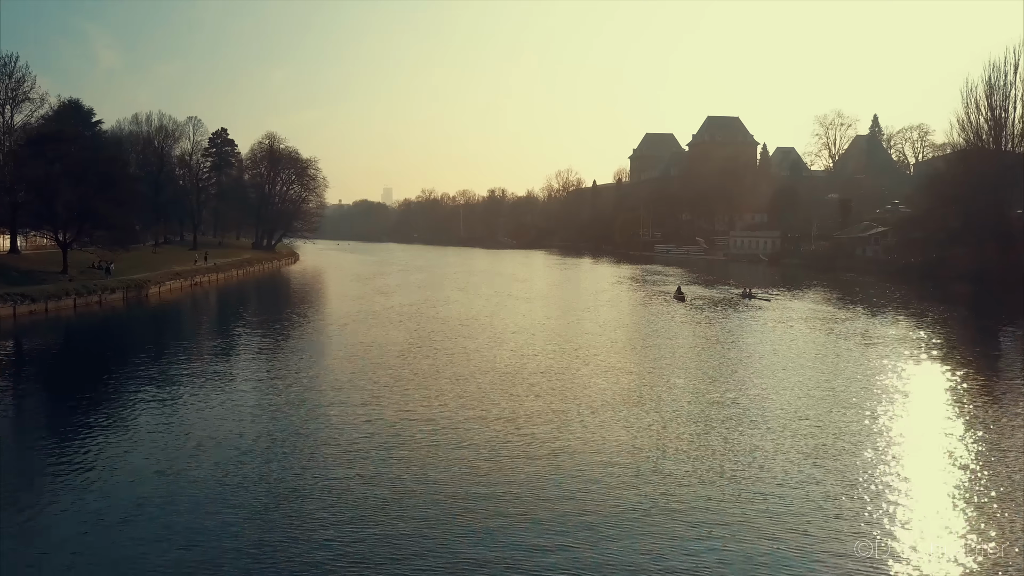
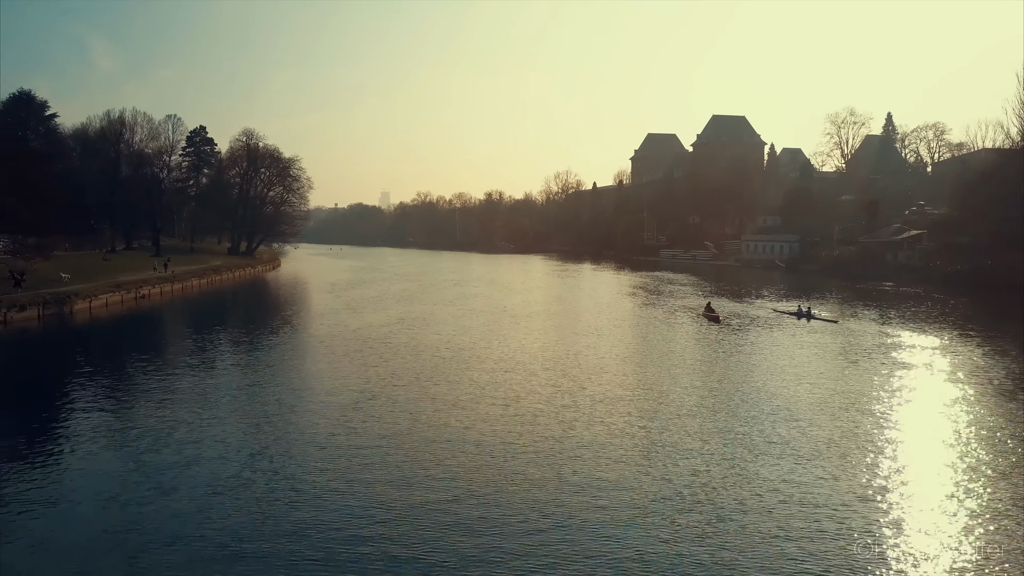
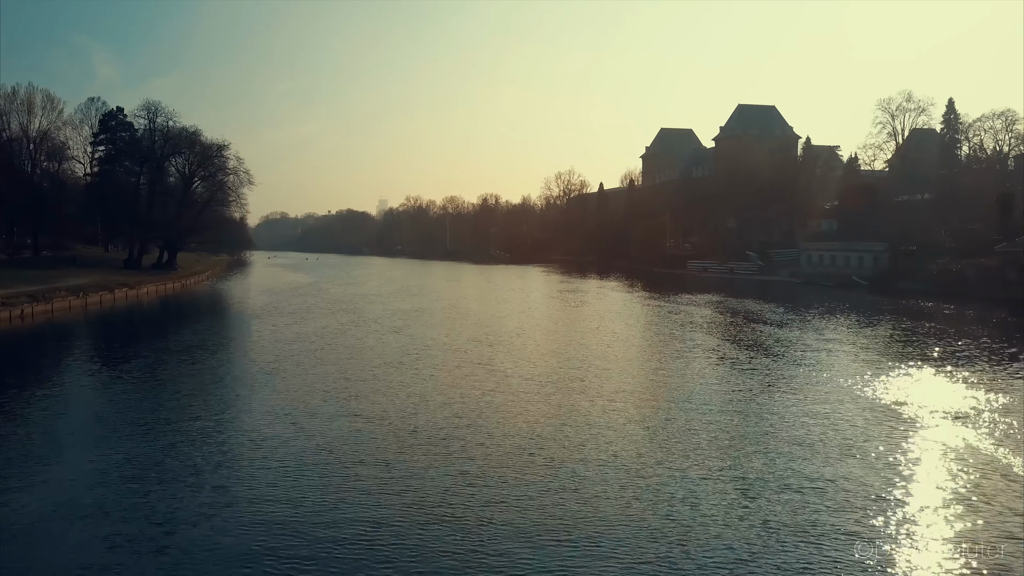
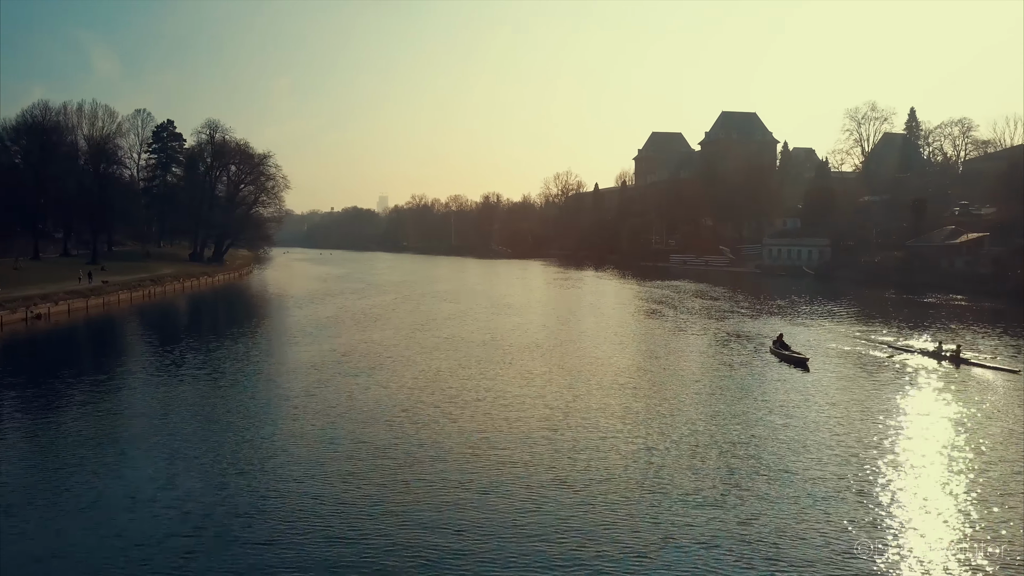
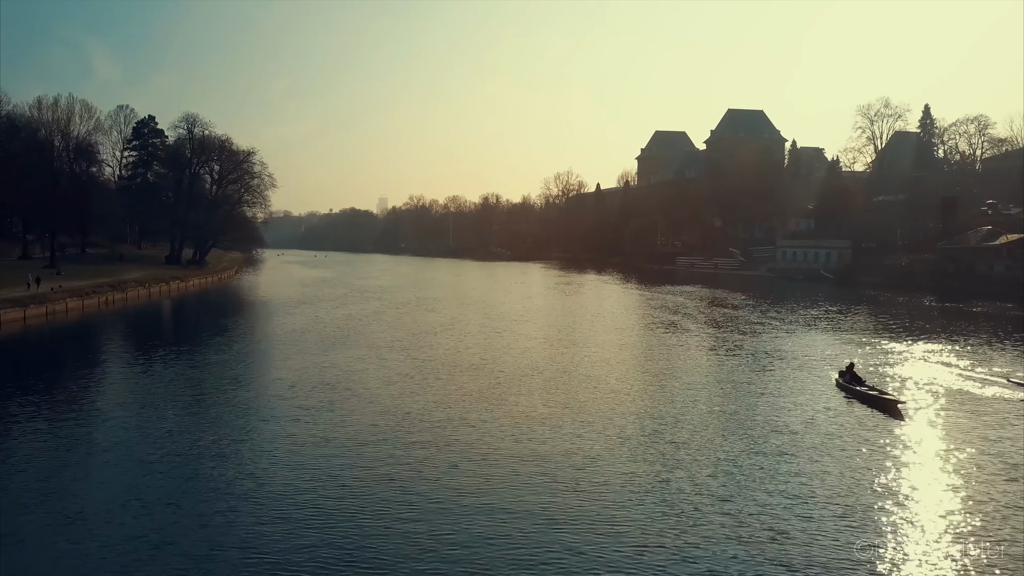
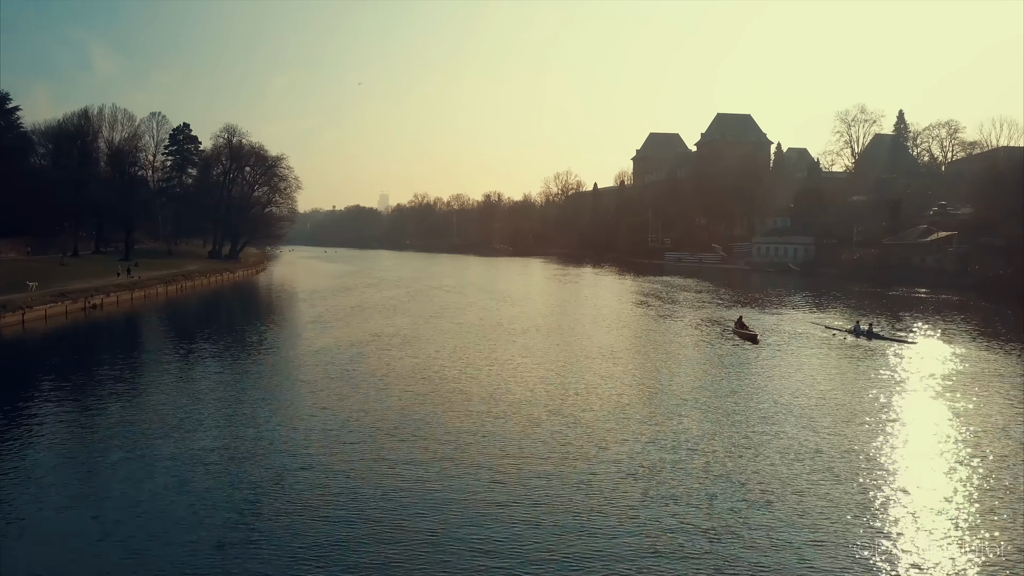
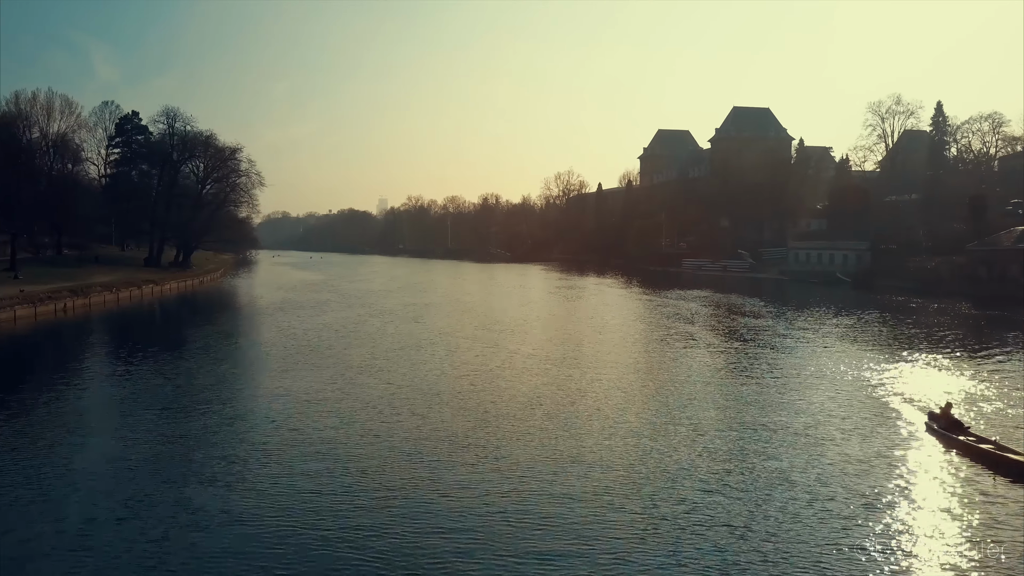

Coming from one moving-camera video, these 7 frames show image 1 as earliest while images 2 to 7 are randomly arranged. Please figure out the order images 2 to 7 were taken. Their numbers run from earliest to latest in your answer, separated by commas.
2, 6, 4, 5, 7, 3
